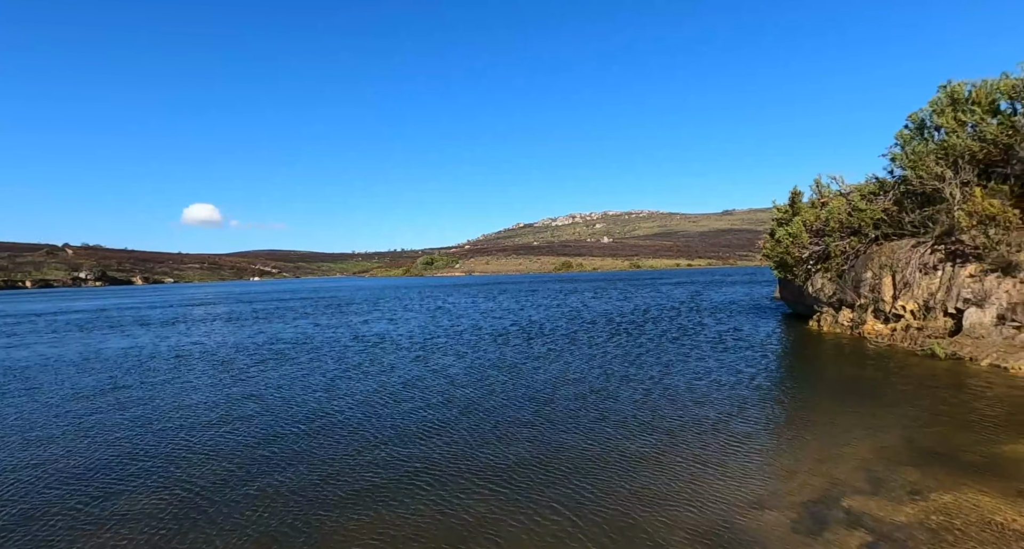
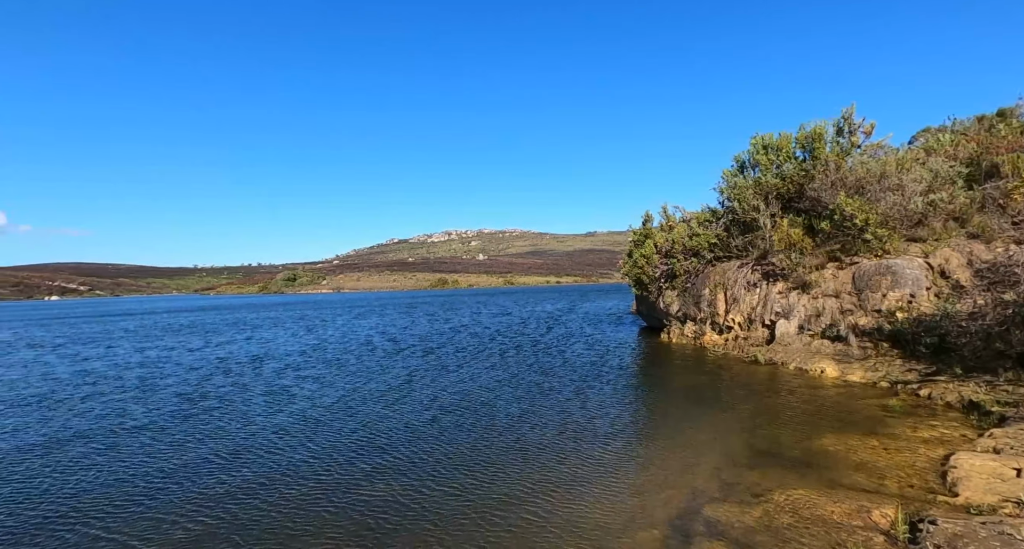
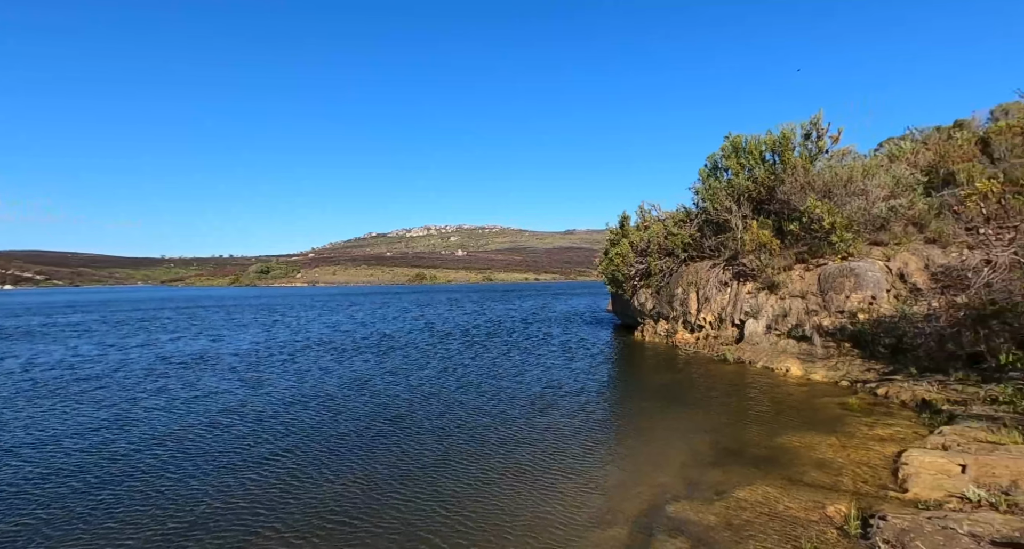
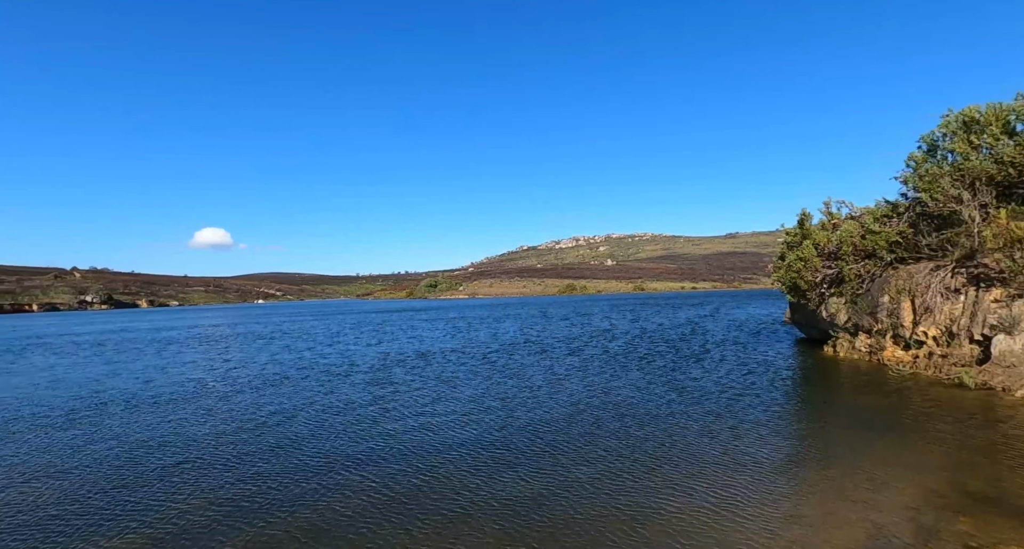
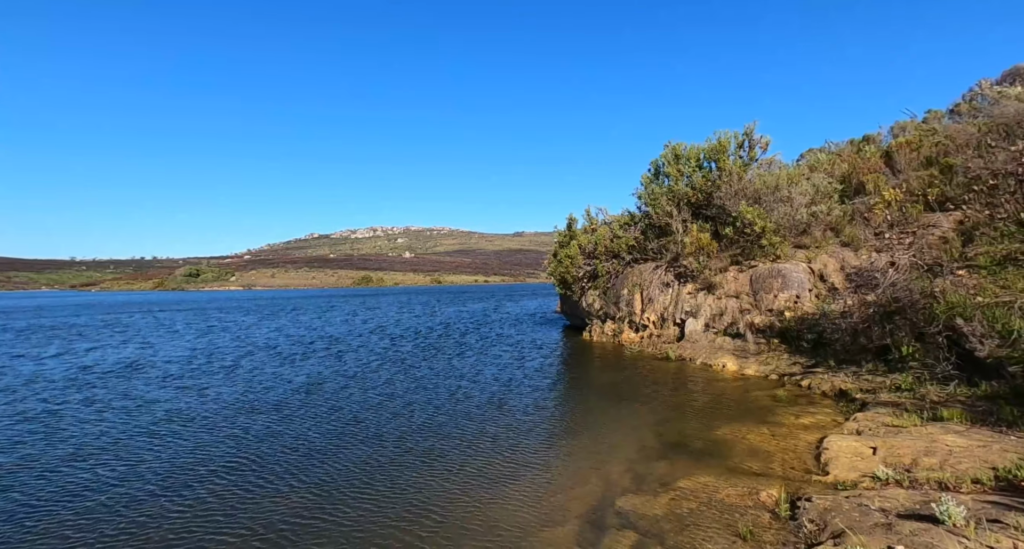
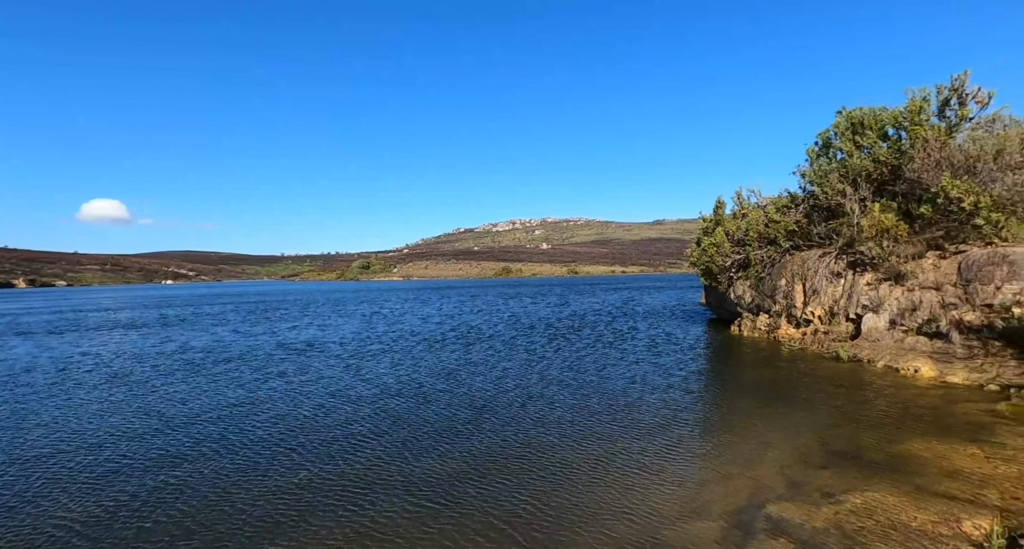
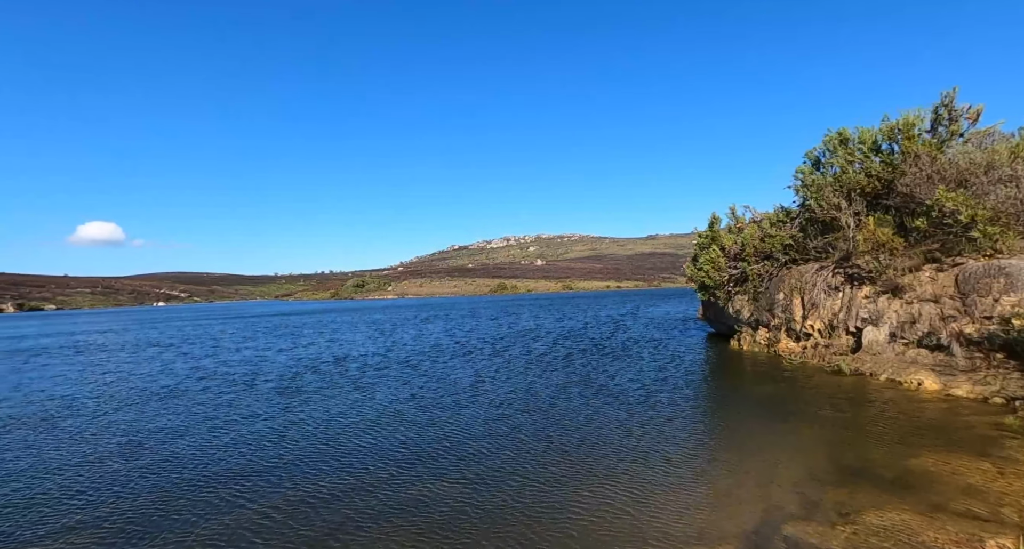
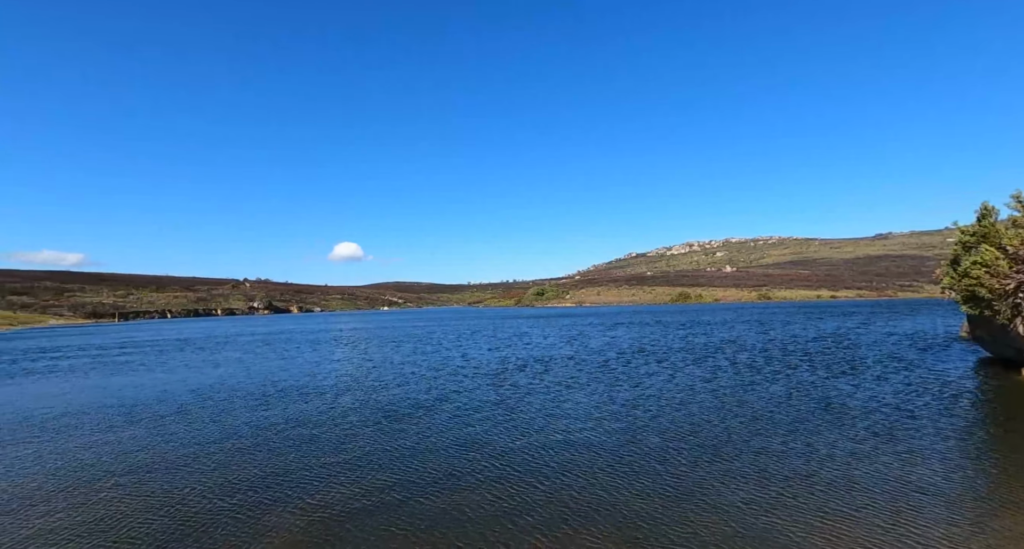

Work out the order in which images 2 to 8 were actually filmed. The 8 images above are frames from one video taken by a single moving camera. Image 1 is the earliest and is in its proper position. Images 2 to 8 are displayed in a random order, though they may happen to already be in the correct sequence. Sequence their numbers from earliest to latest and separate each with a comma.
6, 3, 5, 2, 7, 4, 8
